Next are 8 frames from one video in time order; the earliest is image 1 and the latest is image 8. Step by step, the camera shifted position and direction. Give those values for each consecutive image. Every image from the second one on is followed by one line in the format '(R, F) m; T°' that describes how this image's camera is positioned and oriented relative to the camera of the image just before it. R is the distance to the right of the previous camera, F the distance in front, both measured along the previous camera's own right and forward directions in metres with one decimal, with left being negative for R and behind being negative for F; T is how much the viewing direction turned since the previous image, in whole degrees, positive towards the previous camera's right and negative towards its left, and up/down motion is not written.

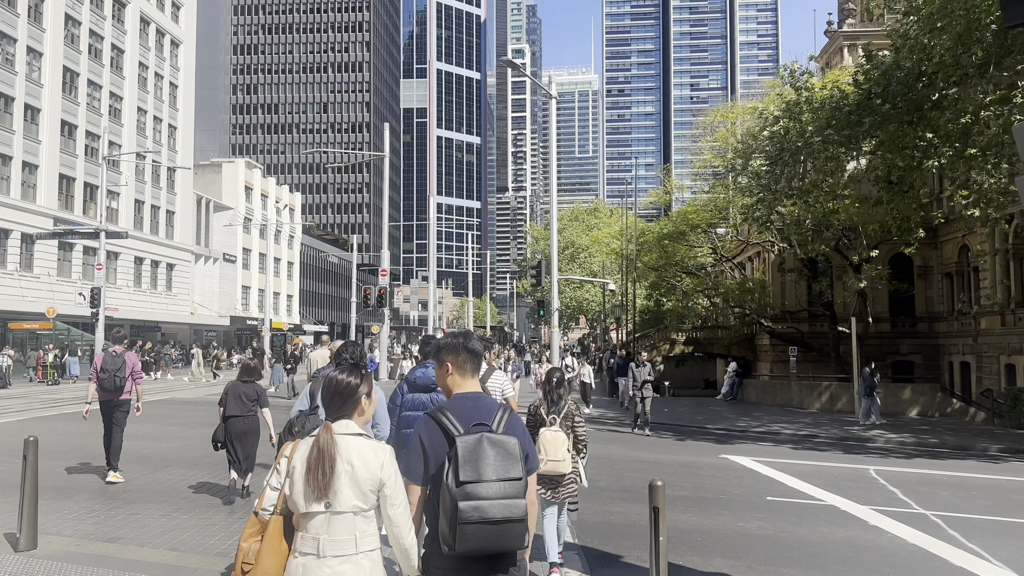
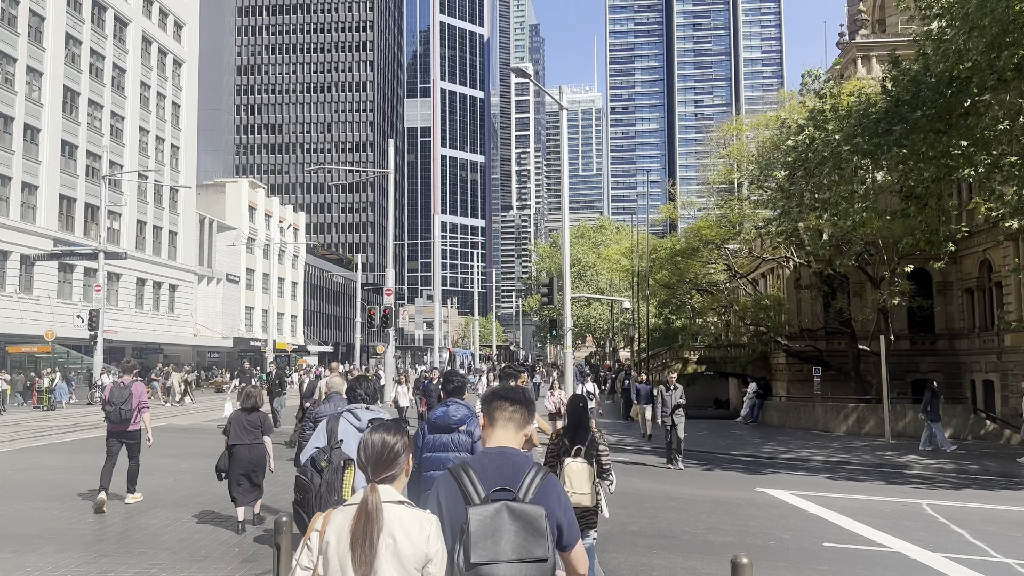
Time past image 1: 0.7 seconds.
(-0.2, +0.9) m; 0°
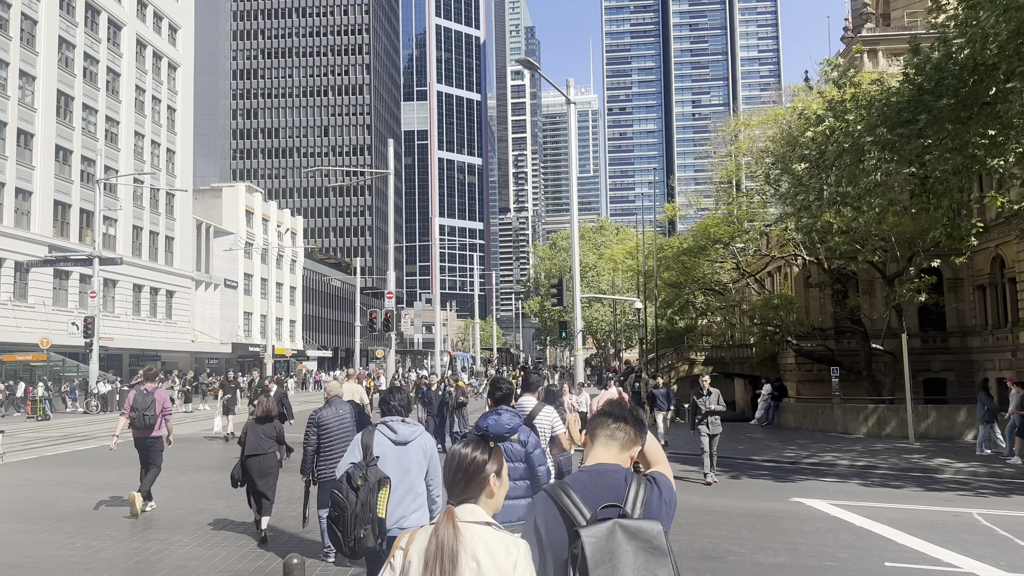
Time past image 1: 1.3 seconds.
(-0.3, +0.7) m; 0°
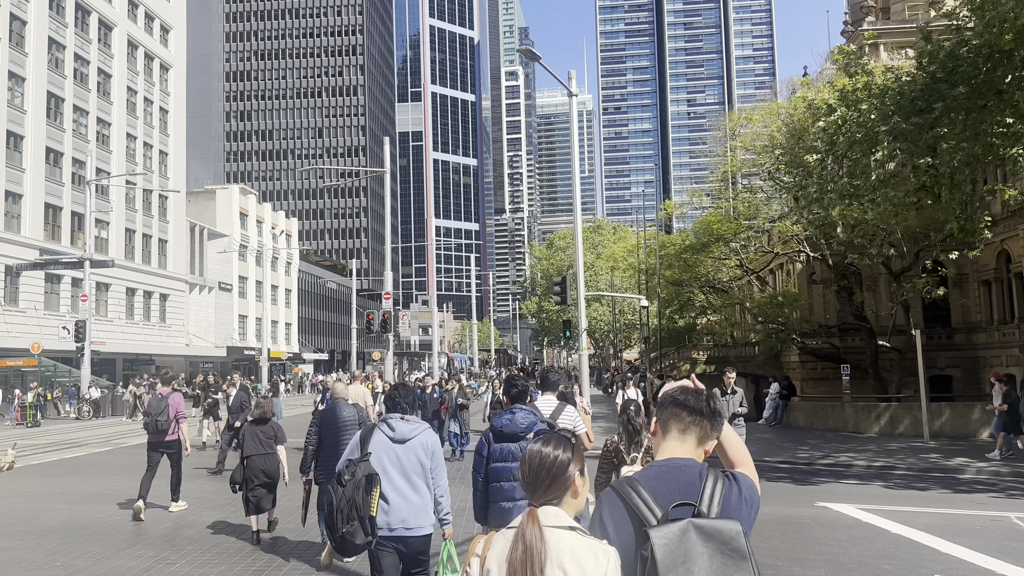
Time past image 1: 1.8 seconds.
(-0.2, +0.6) m; 0°
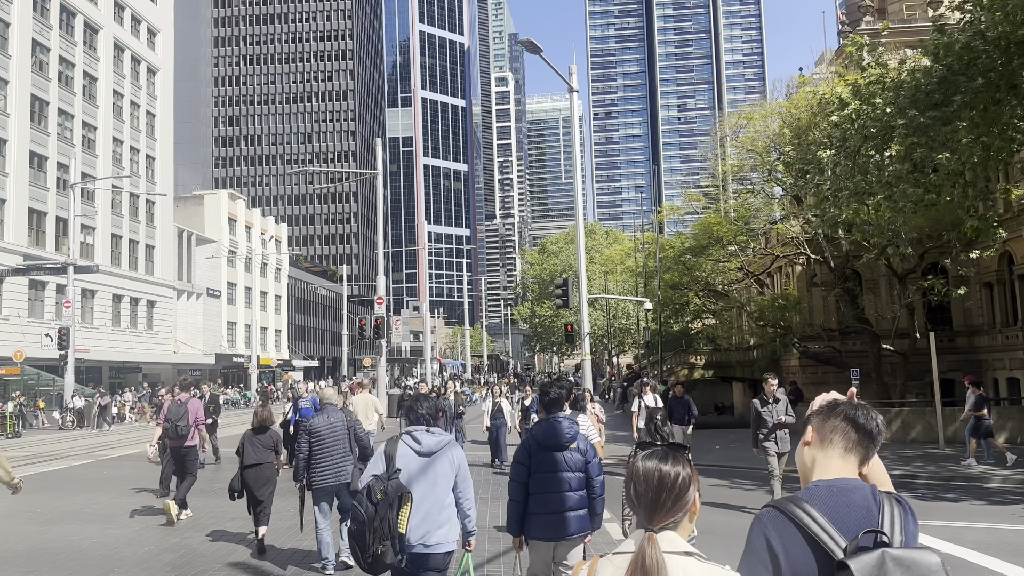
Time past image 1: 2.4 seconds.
(-0.2, +0.7) m; +1°
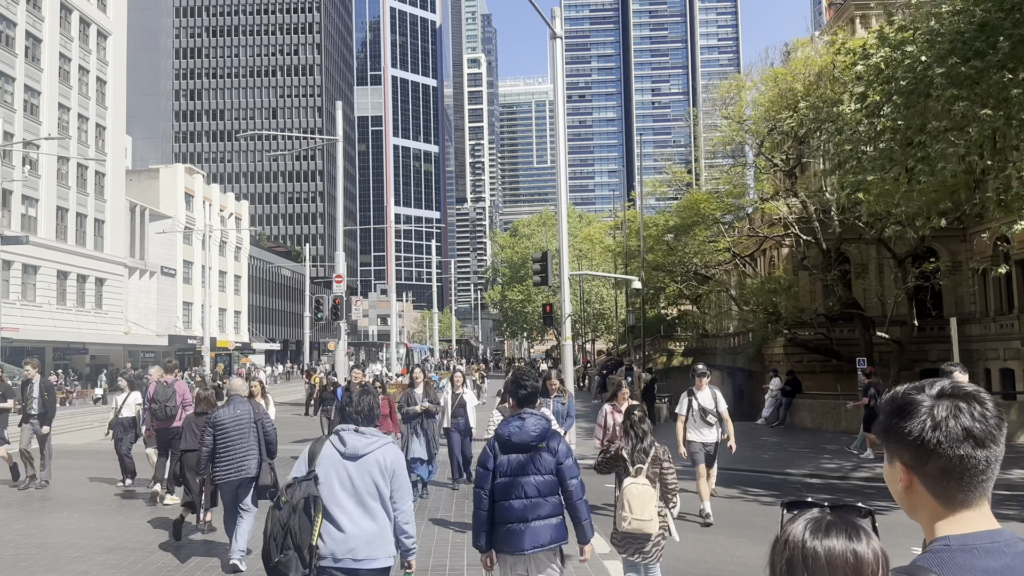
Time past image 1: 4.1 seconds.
(0.0, +2.3) m; +2°
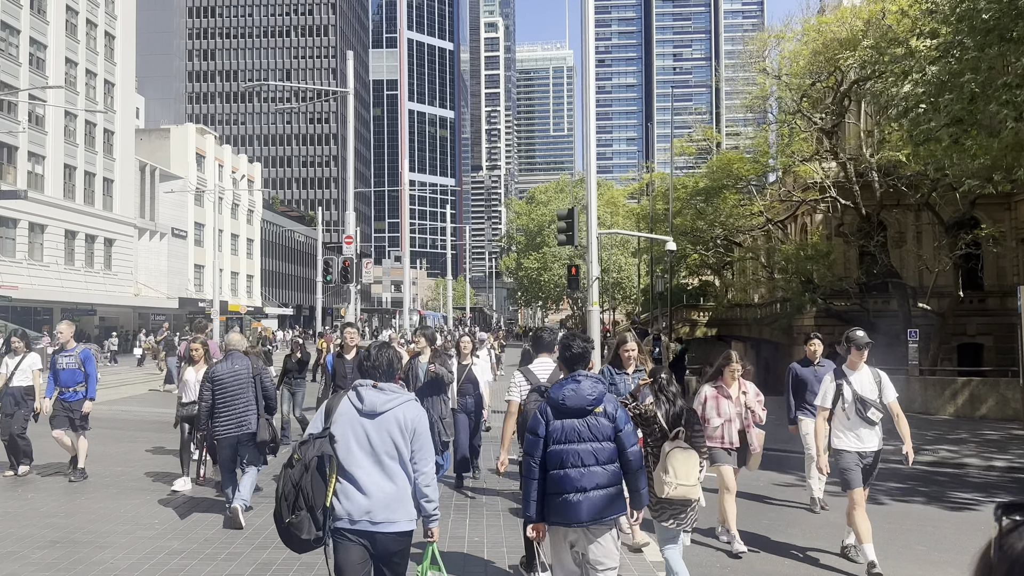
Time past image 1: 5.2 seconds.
(-0.2, +1.4) m; -1°
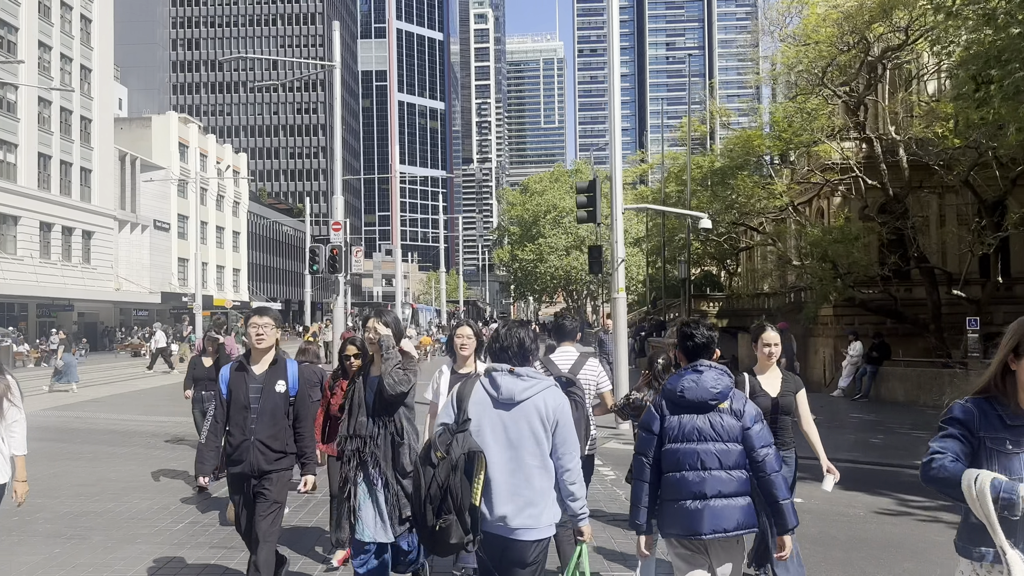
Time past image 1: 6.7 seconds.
(-0.3, +2.0) m; +1°
